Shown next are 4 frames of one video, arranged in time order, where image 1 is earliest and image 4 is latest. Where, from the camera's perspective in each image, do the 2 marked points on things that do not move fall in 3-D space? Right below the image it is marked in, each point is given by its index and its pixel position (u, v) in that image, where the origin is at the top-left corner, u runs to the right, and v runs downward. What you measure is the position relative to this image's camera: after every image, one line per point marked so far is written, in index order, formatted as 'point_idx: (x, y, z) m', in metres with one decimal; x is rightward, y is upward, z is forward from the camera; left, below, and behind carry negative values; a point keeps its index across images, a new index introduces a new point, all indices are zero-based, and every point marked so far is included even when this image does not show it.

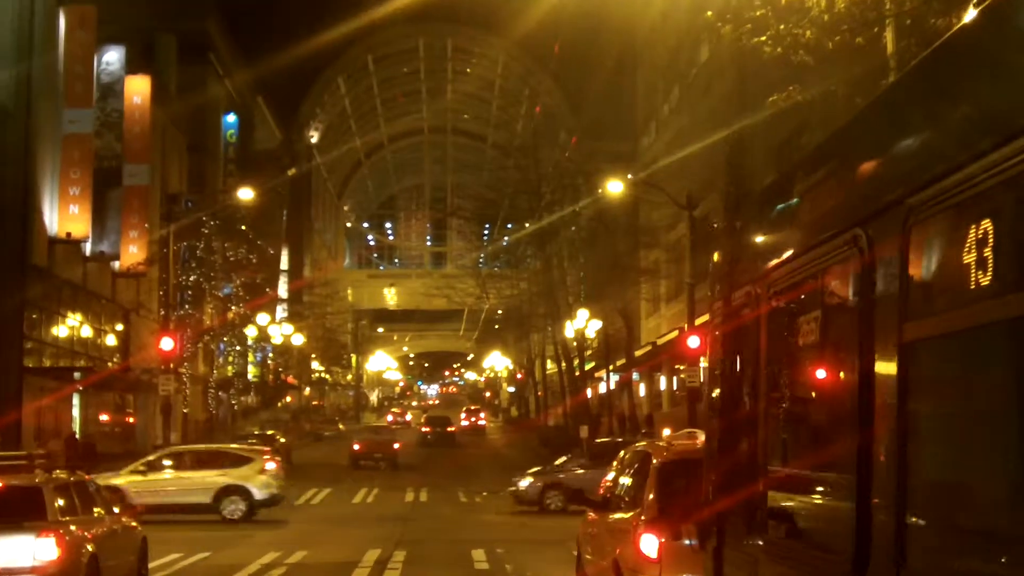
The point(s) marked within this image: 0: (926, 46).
0: (+4.3, +2.5, +12.4) m
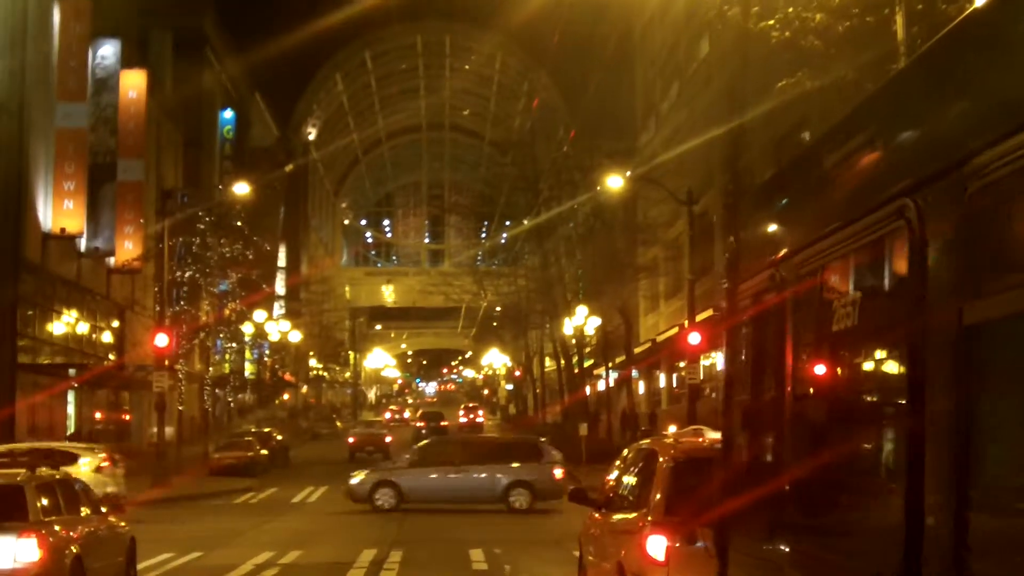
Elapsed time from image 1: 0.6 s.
0: (+4.3, +2.6, +12.1) m
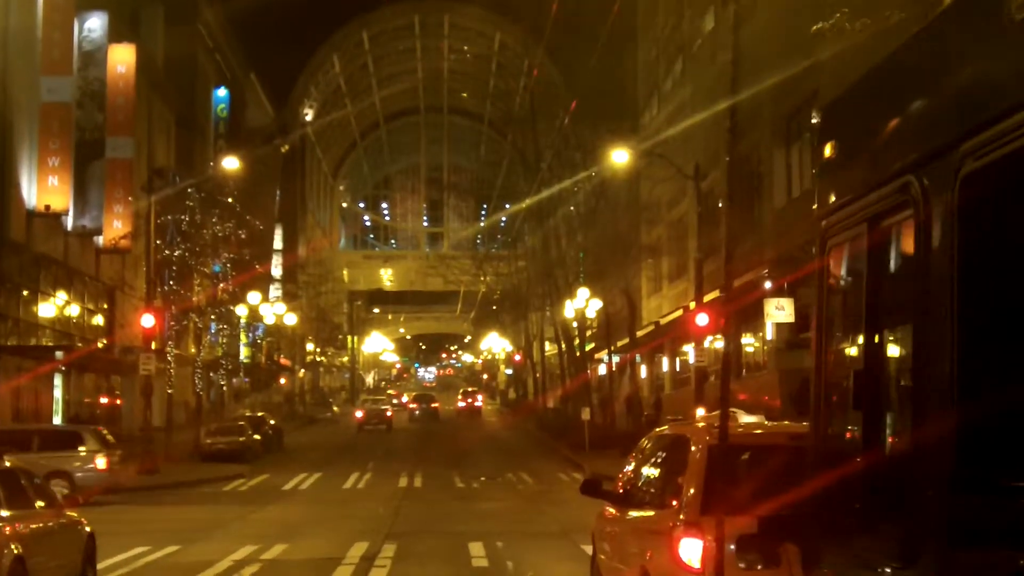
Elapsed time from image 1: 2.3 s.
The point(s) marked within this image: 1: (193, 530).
0: (+4.3, +2.9, +10.8) m
1: (-4.9, -3.7, +18.5) m
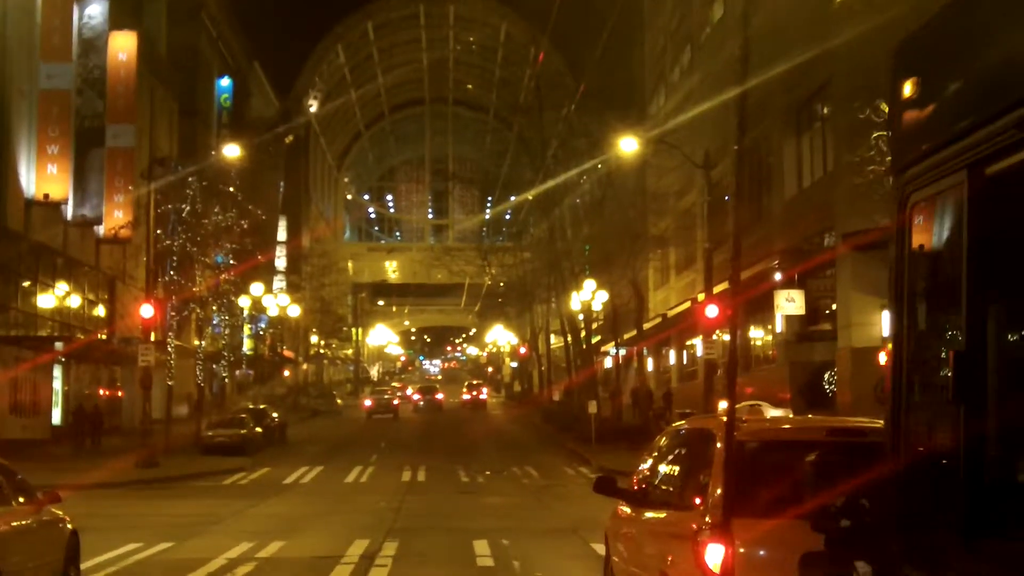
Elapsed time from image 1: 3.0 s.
0: (+4.4, +3.0, +10.2) m
1: (-4.8, -3.6, +17.9) m
